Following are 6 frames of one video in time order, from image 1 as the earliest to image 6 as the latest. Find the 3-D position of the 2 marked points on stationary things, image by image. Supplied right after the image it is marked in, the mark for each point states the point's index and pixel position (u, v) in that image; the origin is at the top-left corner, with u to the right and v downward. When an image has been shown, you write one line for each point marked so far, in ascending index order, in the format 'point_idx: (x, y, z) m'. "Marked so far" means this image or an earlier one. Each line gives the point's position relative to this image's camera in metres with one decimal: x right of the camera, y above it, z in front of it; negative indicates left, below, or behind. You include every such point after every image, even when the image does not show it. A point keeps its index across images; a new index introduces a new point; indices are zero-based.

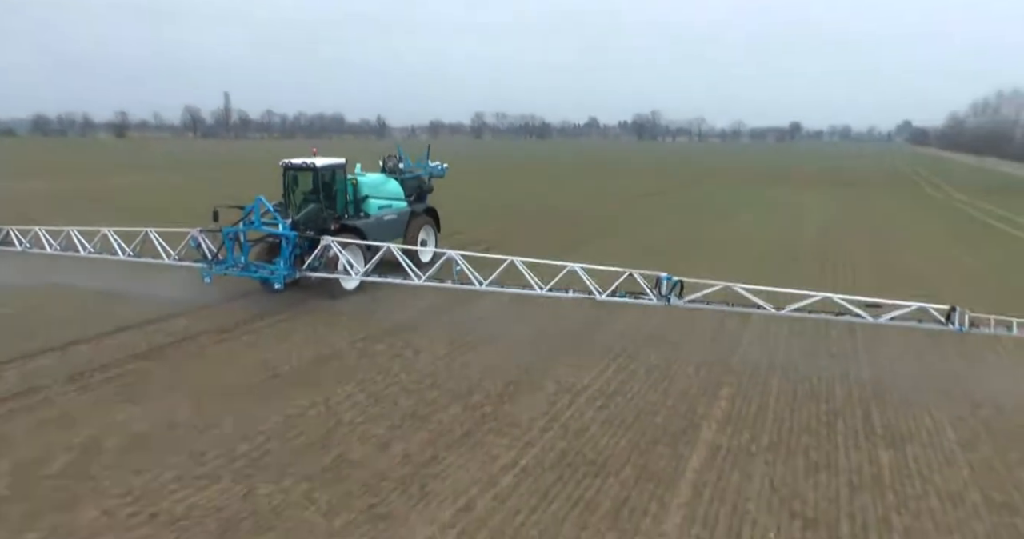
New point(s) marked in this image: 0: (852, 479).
0: (+2.1, -1.3, +4.8) m
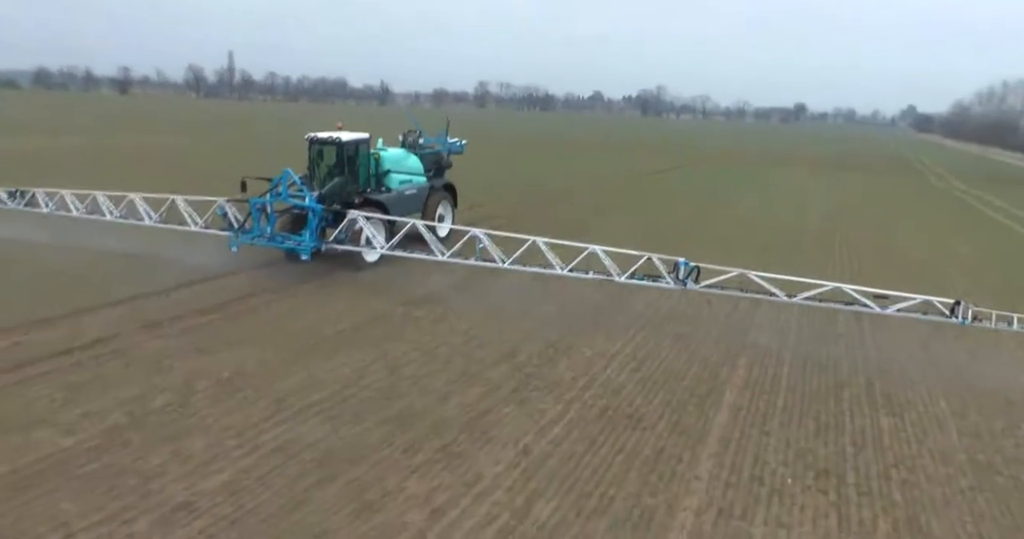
0: (+2.4, -1.2, +5.5) m
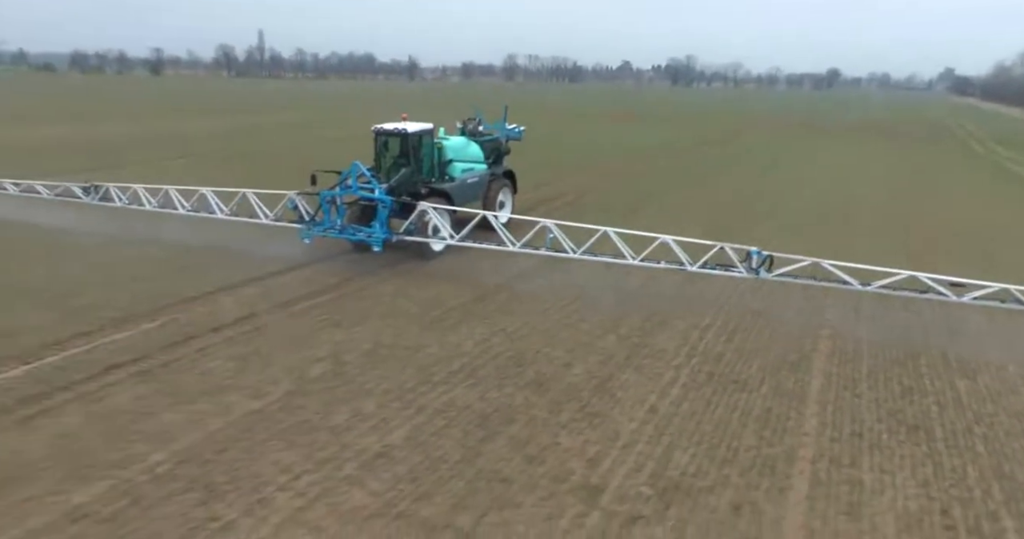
0: (+3.3, -1.0, +6.1) m
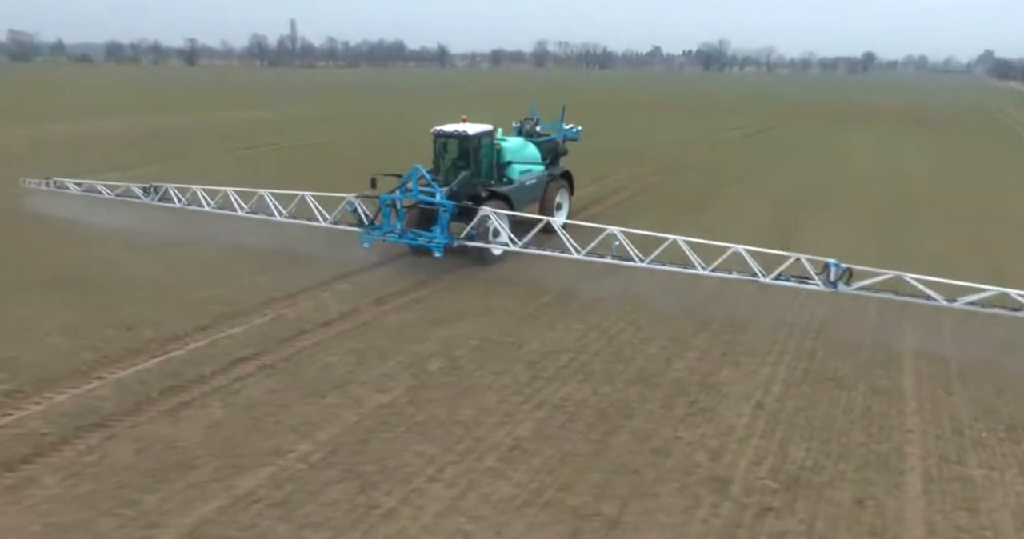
0: (+4.2, -1.0, +6.3) m
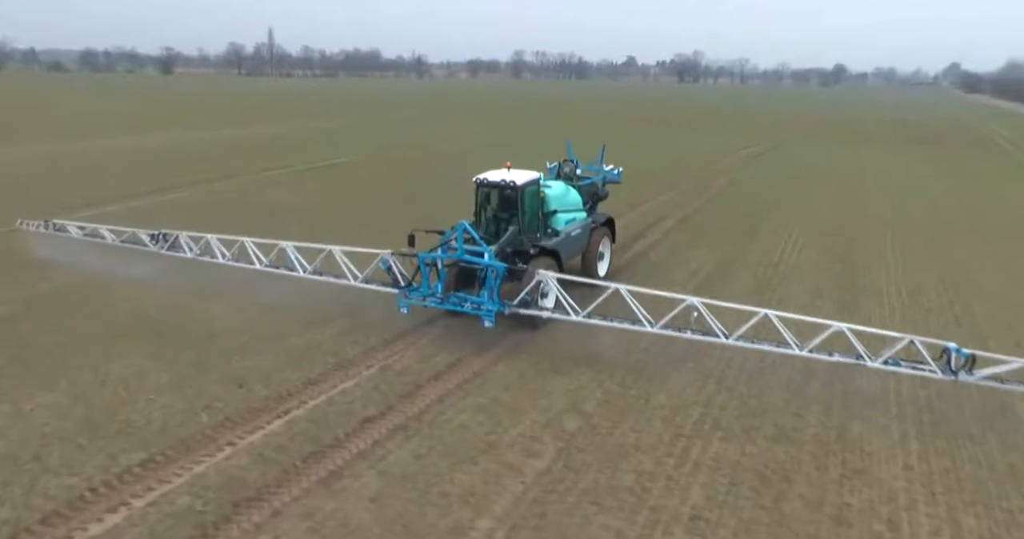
0: (+5.3, -1.5, +6.3) m
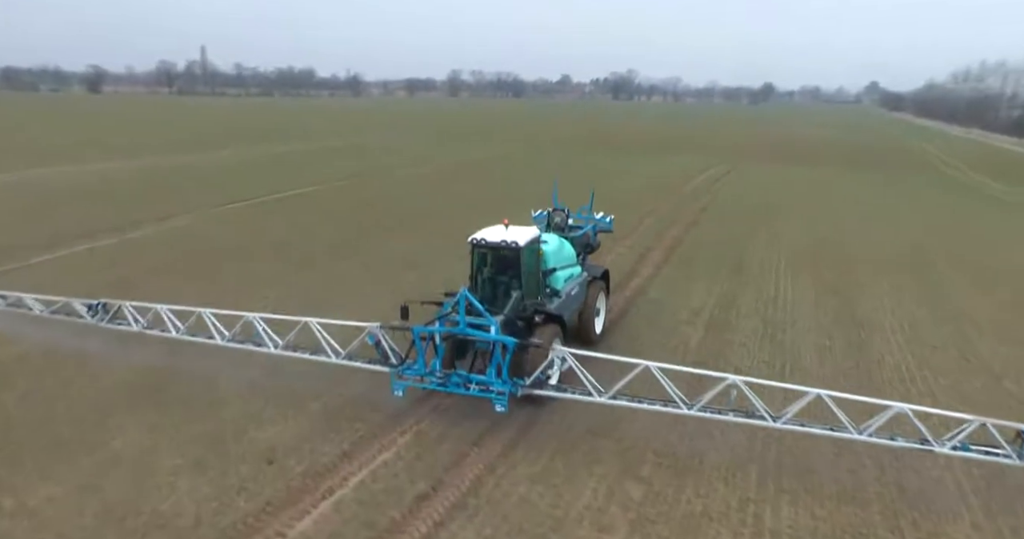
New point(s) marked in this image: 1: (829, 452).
0: (+5.8, -1.9, +6.4) m
1: (+2.9, -1.6, +7.3) m
